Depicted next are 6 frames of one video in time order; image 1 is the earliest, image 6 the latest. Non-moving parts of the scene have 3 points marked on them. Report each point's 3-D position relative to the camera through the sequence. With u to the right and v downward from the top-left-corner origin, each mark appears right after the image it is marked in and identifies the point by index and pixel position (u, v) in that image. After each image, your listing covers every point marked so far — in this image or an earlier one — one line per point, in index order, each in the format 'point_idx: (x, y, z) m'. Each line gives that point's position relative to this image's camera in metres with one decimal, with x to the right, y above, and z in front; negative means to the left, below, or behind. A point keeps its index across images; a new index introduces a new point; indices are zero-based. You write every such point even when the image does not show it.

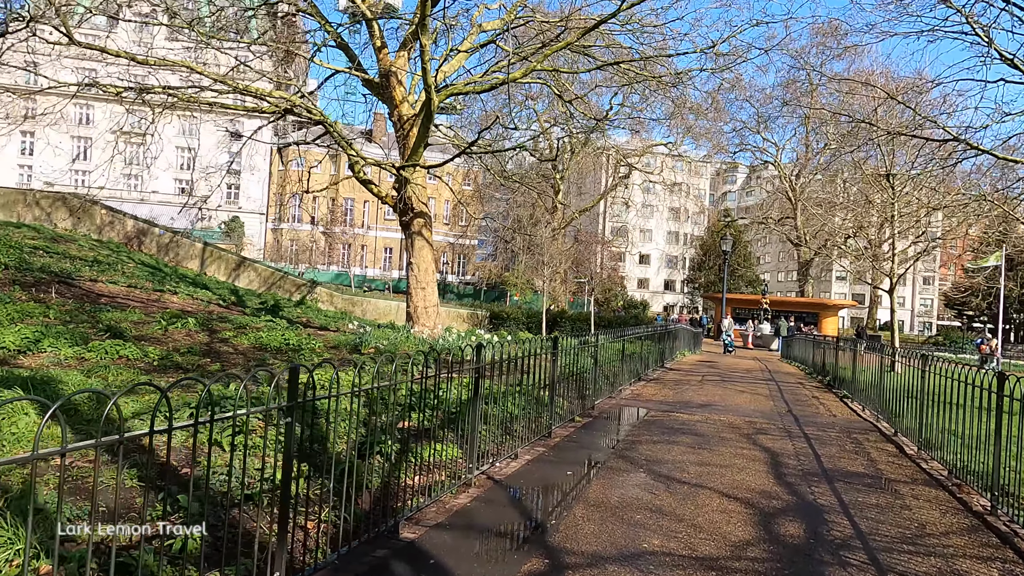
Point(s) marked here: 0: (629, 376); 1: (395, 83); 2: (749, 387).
0: (+1.7, -1.3, +9.9) m
1: (-1.8, +3.2, +10.5) m
2: (+3.4, -1.4, +9.7) m
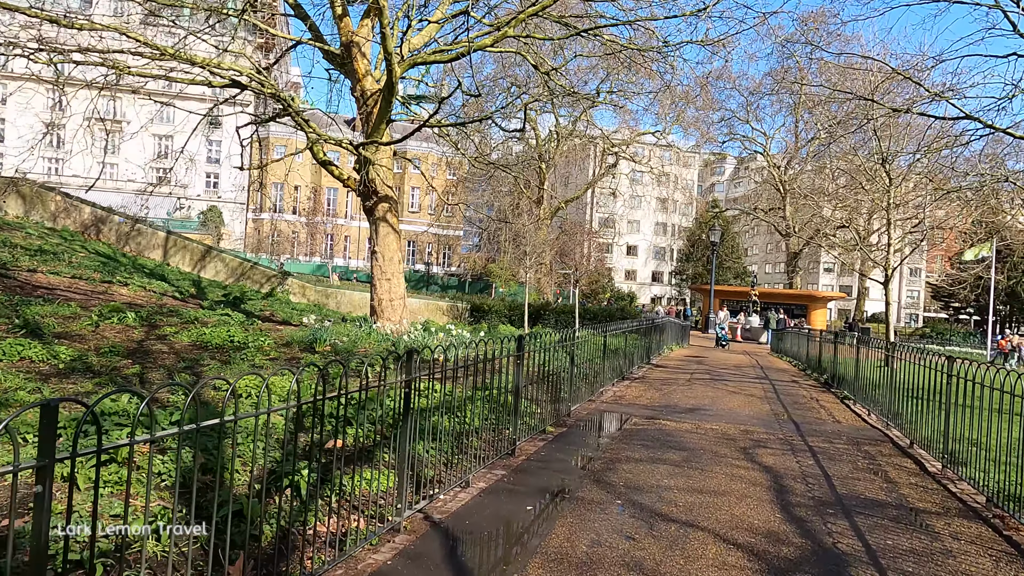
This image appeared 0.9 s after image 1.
0: (+1.4, -1.2, +9.1) m
1: (-2.2, +3.3, +9.6) m
2: (+3.0, -1.3, +8.9) m
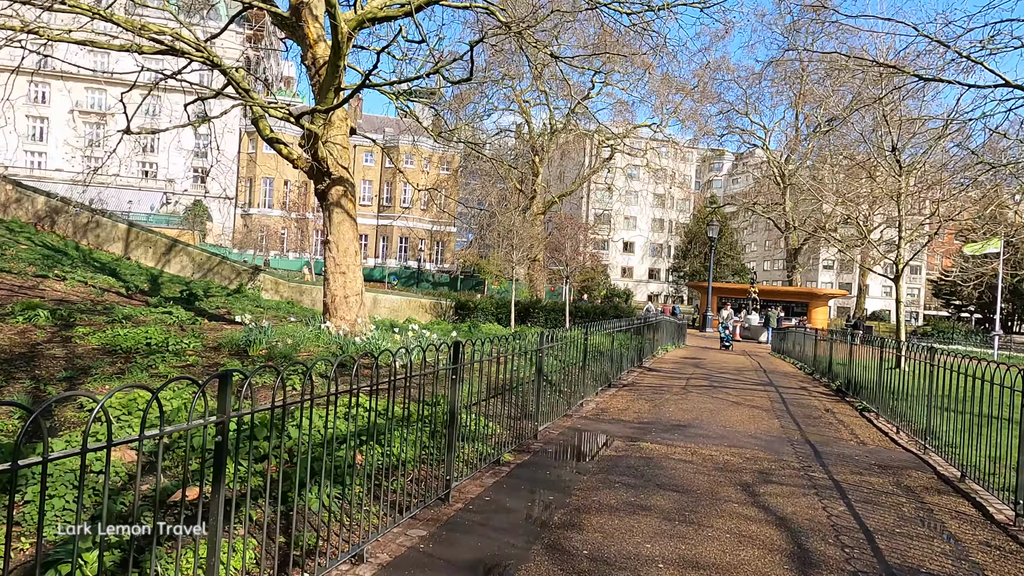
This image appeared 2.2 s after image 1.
0: (+1.0, -1.1, +8.0) m
1: (-2.6, +3.4, +8.5) m
2: (+2.7, -1.2, +7.8) m
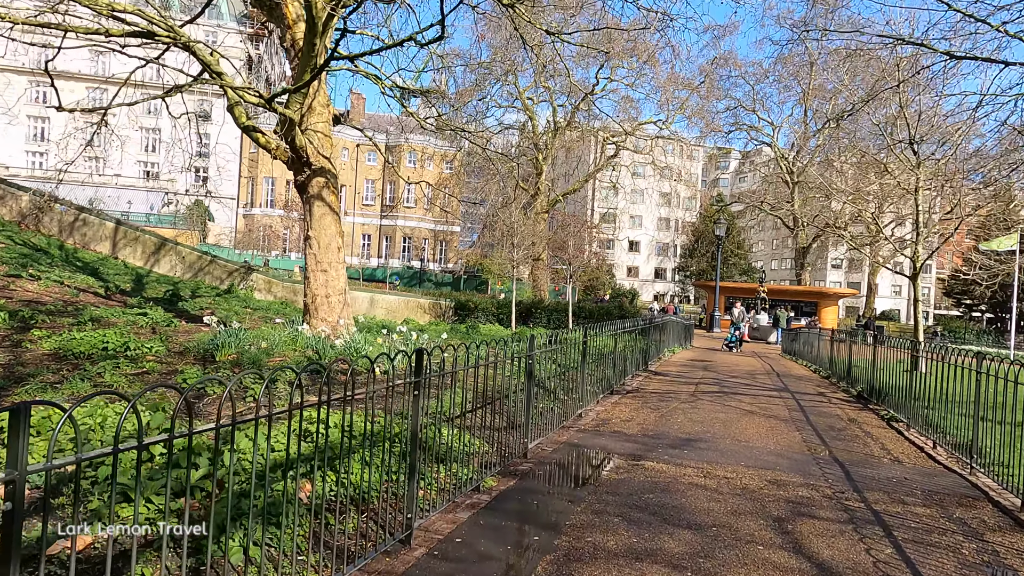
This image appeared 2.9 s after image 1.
0: (+1.0, -1.1, +7.3) m
1: (-2.6, +3.4, +7.9) m
2: (+2.6, -1.2, +7.2) m
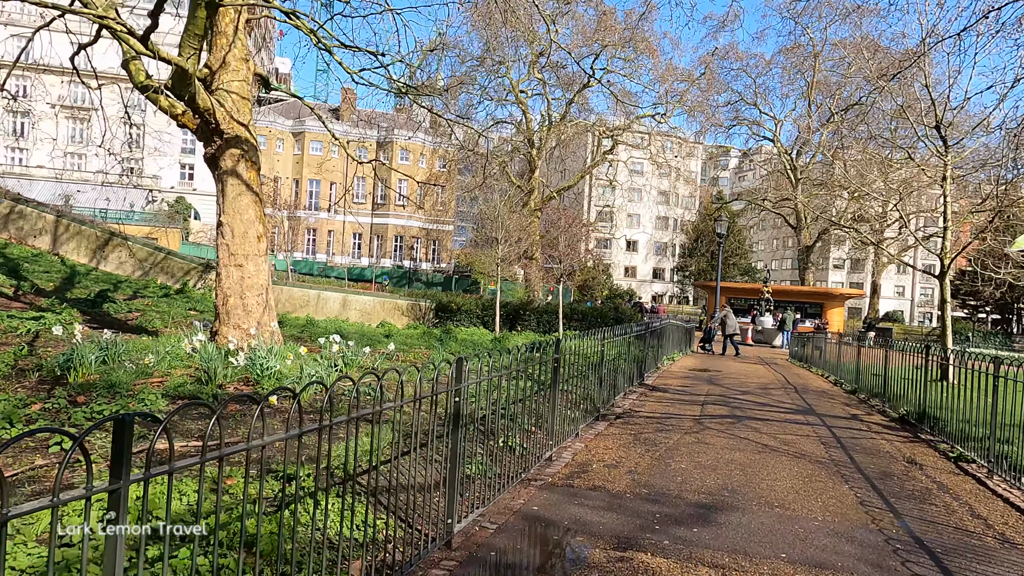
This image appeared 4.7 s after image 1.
0: (+0.6, -1.1, +5.8) m
1: (-3.0, +3.4, +6.3) m
2: (+2.2, -1.2, +5.6) m
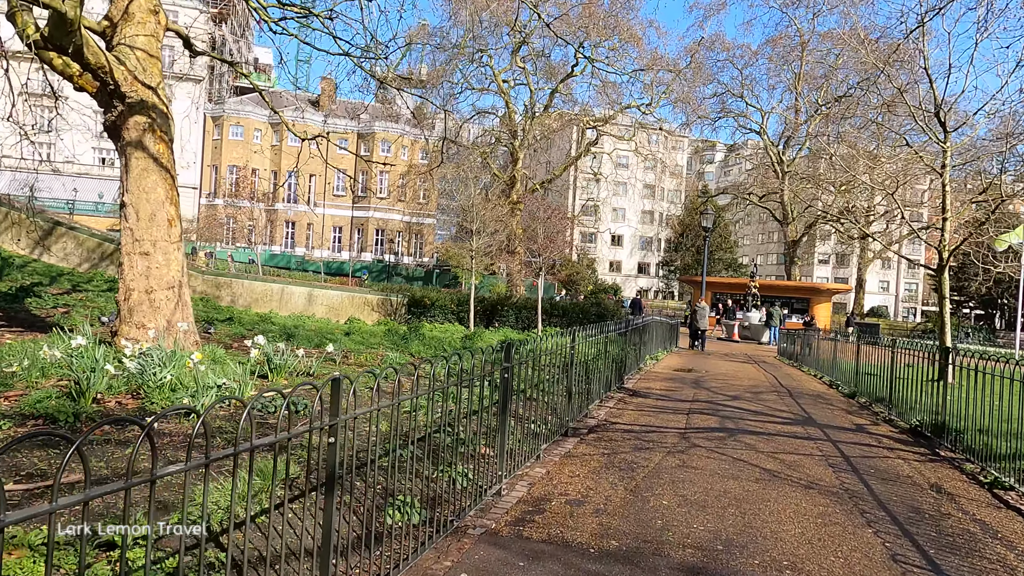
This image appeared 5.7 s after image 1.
0: (+0.3, -1.0, +4.9) m
1: (-3.3, +3.5, +5.3) m
2: (+1.9, -1.2, +4.8) m
